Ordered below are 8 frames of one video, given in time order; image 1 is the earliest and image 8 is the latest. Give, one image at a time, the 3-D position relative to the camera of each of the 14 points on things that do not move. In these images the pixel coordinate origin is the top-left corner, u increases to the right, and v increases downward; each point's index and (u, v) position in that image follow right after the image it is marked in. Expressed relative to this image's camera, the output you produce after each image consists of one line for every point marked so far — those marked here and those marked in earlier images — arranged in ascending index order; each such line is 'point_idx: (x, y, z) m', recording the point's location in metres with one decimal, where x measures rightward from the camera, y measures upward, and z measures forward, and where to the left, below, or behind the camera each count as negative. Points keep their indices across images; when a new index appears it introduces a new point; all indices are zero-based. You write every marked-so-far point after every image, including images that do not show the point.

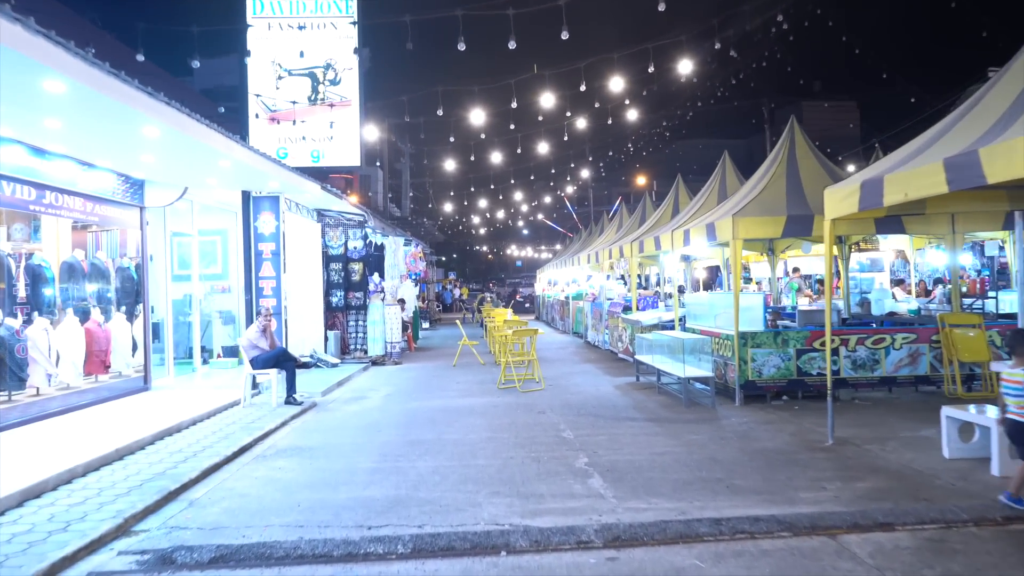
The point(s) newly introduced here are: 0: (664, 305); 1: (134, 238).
0: (+2.1, -0.2, +11.8) m
1: (-4.1, +0.5, +9.0) m
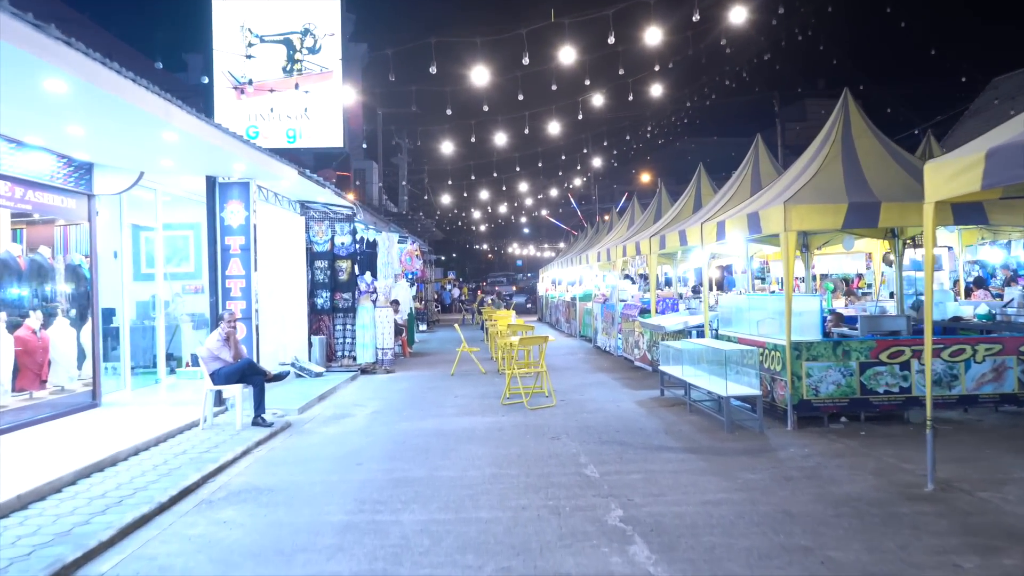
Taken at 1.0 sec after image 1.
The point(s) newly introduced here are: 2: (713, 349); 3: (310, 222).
0: (+2.2, -0.3, +10.6) m
1: (-4.0, +0.5, +7.8) m
2: (+1.7, -0.5, +7.1) m
3: (-2.7, +0.9, +11.3) m
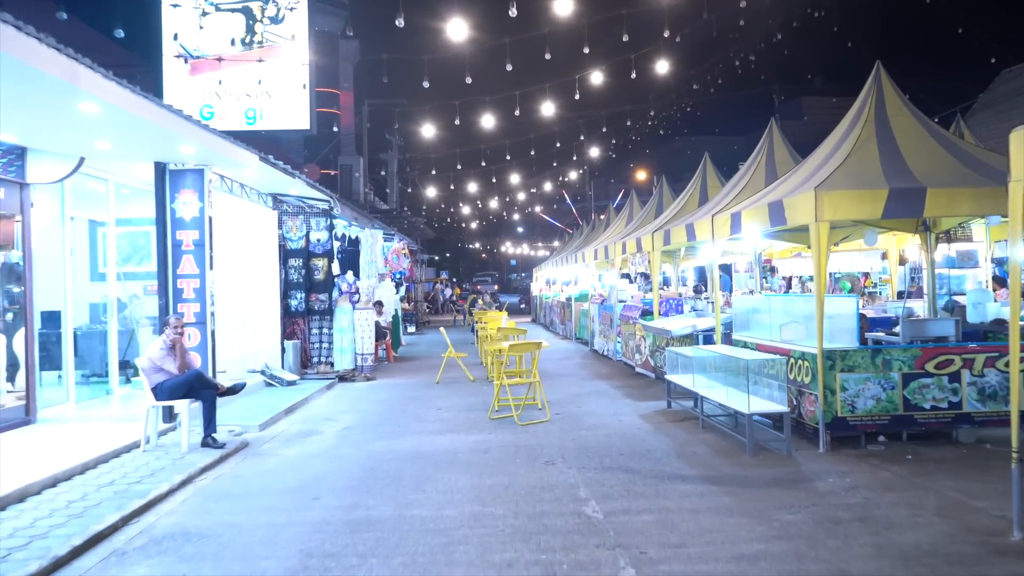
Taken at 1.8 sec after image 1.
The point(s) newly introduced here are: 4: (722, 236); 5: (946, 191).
0: (+2.1, -0.2, +9.7) m
1: (-4.1, +0.5, +6.9) m
2: (+1.6, -0.5, +6.2) m
3: (-2.9, +0.9, +10.4) m
4: (+1.8, +0.4, +7.2) m
5: (+2.8, +0.6, +5.3) m
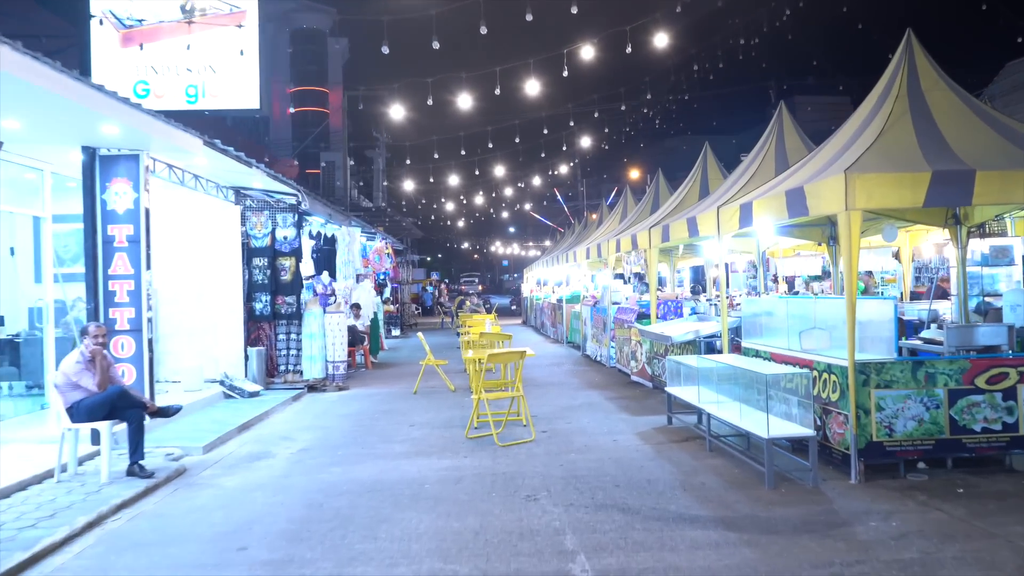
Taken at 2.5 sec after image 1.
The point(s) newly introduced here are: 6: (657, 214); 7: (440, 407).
0: (+1.9, -0.3, +8.9) m
1: (-4.3, +0.5, +6.0) m
2: (+1.5, -0.5, +5.4) m
3: (-3.0, +0.9, +9.5) m
4: (+1.7, +0.4, +6.4) m
5: (+2.6, +0.6, +4.5) m
6: (+1.7, +0.9, +9.6) m
7: (-0.7, -1.1, +8.0) m
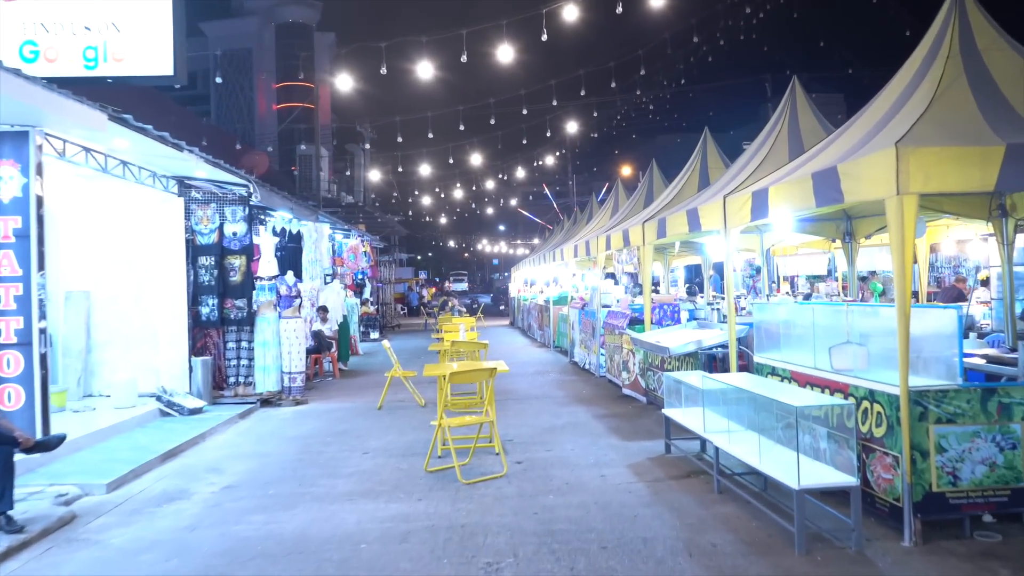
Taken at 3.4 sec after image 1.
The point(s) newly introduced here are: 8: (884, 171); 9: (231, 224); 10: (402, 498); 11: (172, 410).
0: (+1.7, -0.3, +7.9) m
1: (-4.5, +0.5, +5.0) m
2: (+1.3, -0.5, +4.4) m
3: (-3.3, +0.8, +8.5) m
4: (+1.5, +0.4, +5.4) m
5: (+2.5, +0.6, +3.5) m
6: (+1.4, +0.8, +8.6) m
7: (-0.9, -1.2, +7.0) m
8: (+1.6, +0.5, +3.6) m
9: (-2.9, +0.6, +8.5) m
10: (-0.6, -1.2, +4.6) m
11: (-3.1, -1.1, +7.7) m
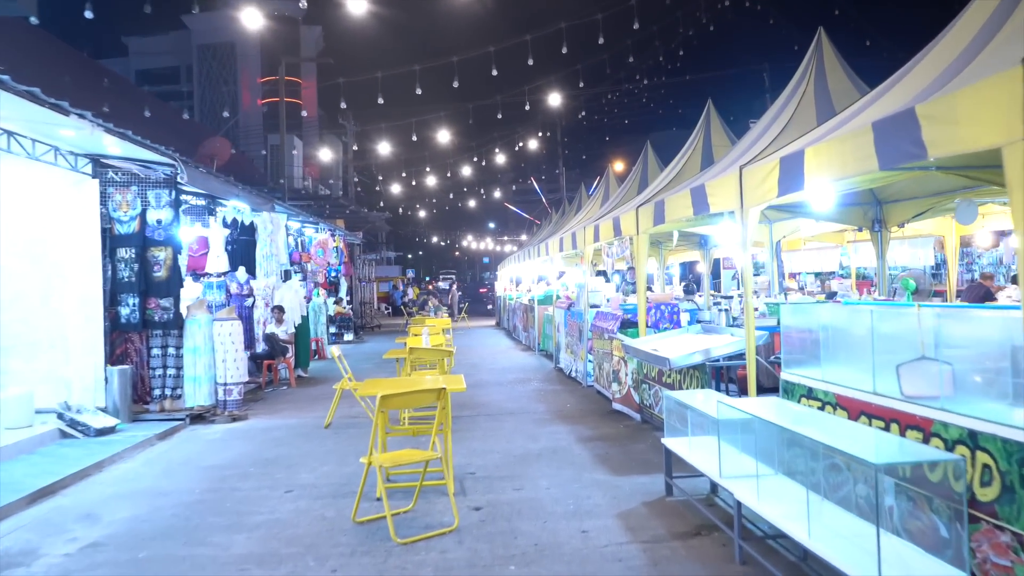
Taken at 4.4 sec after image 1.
0: (+1.5, -0.3, +6.7) m
1: (-4.7, +0.5, +3.7) m
2: (+1.1, -0.5, +3.2) m
3: (-3.5, +0.9, +7.2) m
4: (+1.2, +0.4, +4.2) m
5: (+2.3, +0.6, +2.3) m
6: (+1.2, +0.9, +7.4) m
7: (-1.1, -1.1, +5.8) m
8: (+1.4, +0.5, +2.4) m
9: (-3.1, +0.7, +7.3) m
10: (-0.8, -1.1, +3.4) m
11: (-3.4, -1.1, +6.4) m
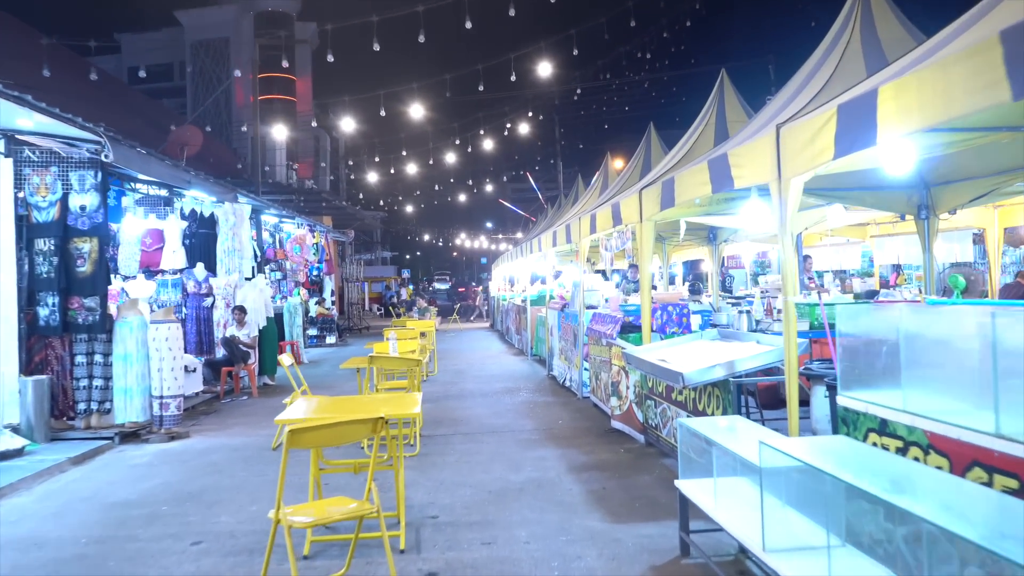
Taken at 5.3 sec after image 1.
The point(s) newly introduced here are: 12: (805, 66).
0: (+1.3, -0.2, +5.7) m
1: (-4.8, +0.5, +2.7) m
2: (+1.0, -0.5, +2.2) m
3: (-3.6, +0.9, +6.2) m
4: (+1.1, +0.5, +3.2) m
5: (+2.1, +0.6, +1.3) m
6: (+1.1, +0.9, +6.4) m
7: (-1.3, -1.1, +4.8) m
8: (+1.3, +0.5, +1.4) m
9: (-3.2, +0.7, +6.2) m
10: (-0.9, -1.1, +2.4) m
11: (-3.5, -1.1, +5.4) m
12: (+1.6, +1.2, +4.5) m
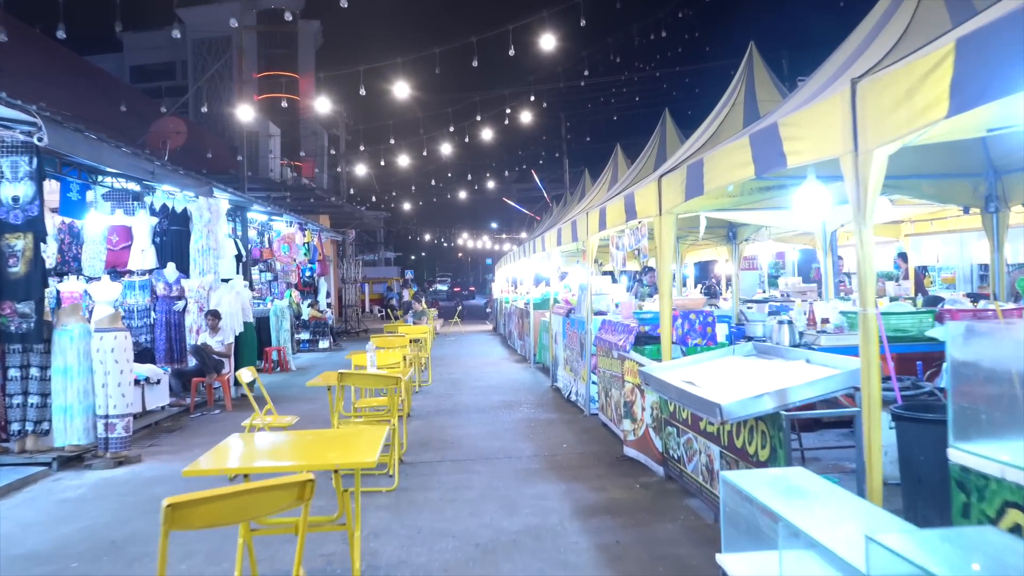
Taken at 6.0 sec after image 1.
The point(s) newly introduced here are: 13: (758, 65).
0: (+1.3, -0.3, +4.9) m
1: (-4.9, +0.5, +1.9) m
2: (+0.9, -0.5, +1.4) m
3: (-3.7, +0.9, +5.4) m
4: (+1.1, +0.4, +2.3) m
5: (+2.1, +0.6, +0.5) m
6: (+1.1, +0.8, +5.5) m
7: (-1.3, -1.1, +3.9) m
8: (+1.2, +0.5, +0.6) m
9: (-3.3, +0.7, +5.4) m
10: (-1.0, -1.1, +1.5) m
11: (-3.5, -1.1, +4.6) m
12: (+1.6, +1.2, +3.7) m
13: (+1.7, +1.5, +5.7) m
